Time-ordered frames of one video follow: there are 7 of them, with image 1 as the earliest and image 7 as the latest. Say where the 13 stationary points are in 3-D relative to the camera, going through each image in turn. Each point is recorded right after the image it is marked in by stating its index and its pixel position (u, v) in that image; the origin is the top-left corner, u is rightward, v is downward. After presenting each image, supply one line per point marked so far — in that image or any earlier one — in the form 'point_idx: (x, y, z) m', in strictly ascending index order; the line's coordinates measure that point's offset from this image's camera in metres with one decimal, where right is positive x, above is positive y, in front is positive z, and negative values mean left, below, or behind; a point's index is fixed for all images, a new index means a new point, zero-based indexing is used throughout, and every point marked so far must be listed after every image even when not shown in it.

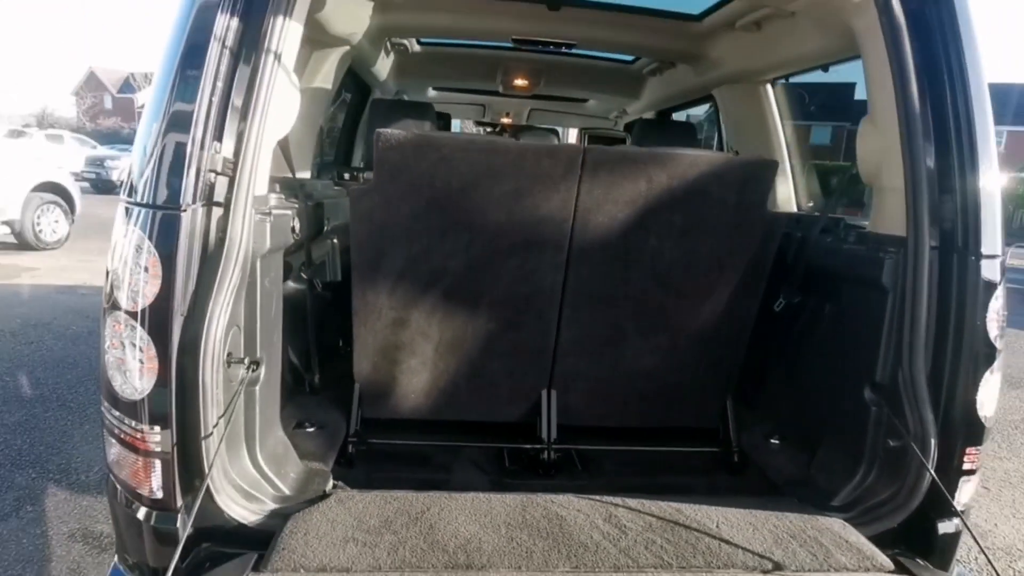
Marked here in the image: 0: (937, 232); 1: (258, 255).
0: (+0.9, +0.1, +1.5) m
1: (-0.5, +0.1, +1.5) m
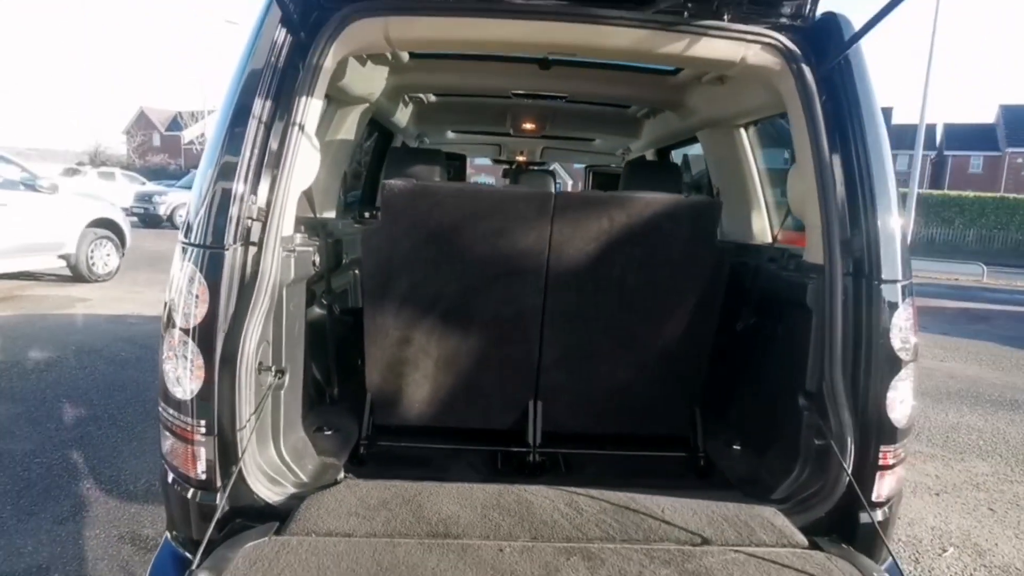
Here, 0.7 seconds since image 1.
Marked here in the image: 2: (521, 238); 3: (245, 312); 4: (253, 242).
0: (+0.8, +0.1, +1.7) m
1: (-0.6, 0.0, +1.8) m
2: (0.0, +0.1, +2.0) m
3: (-0.6, -0.1, +1.6) m
4: (-0.6, +0.1, +1.7) m
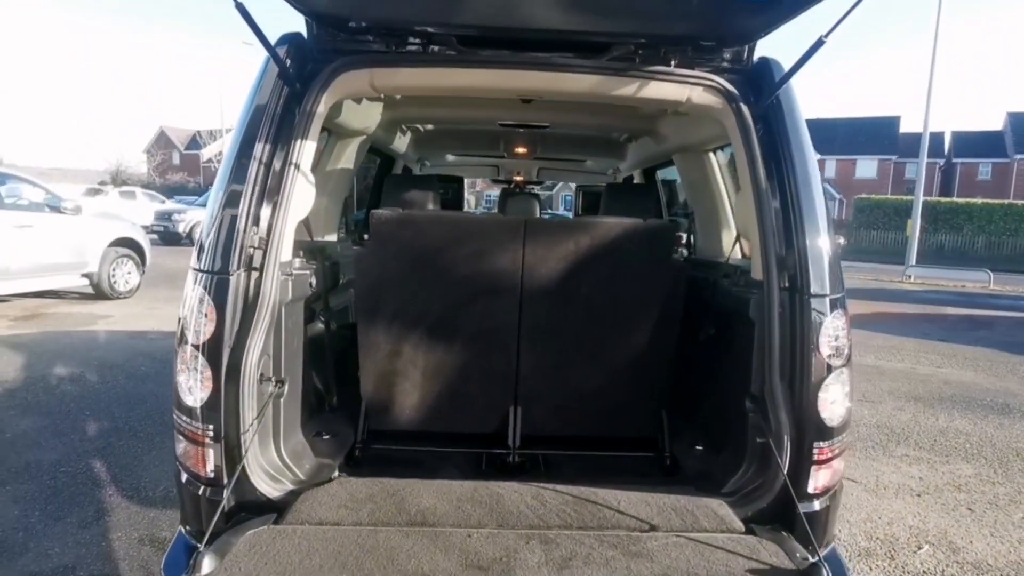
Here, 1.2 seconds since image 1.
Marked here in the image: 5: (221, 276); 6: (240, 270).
0: (+0.8, 0.0, +1.9) m
1: (-0.7, 0.0, +2.0) m
2: (-0.1, +0.1, +2.2) m
3: (-0.7, -0.1, +1.9) m
4: (-0.7, +0.1, +1.9) m
5: (-0.8, 0.0, +1.8) m
6: (-0.7, 0.0, +1.9) m
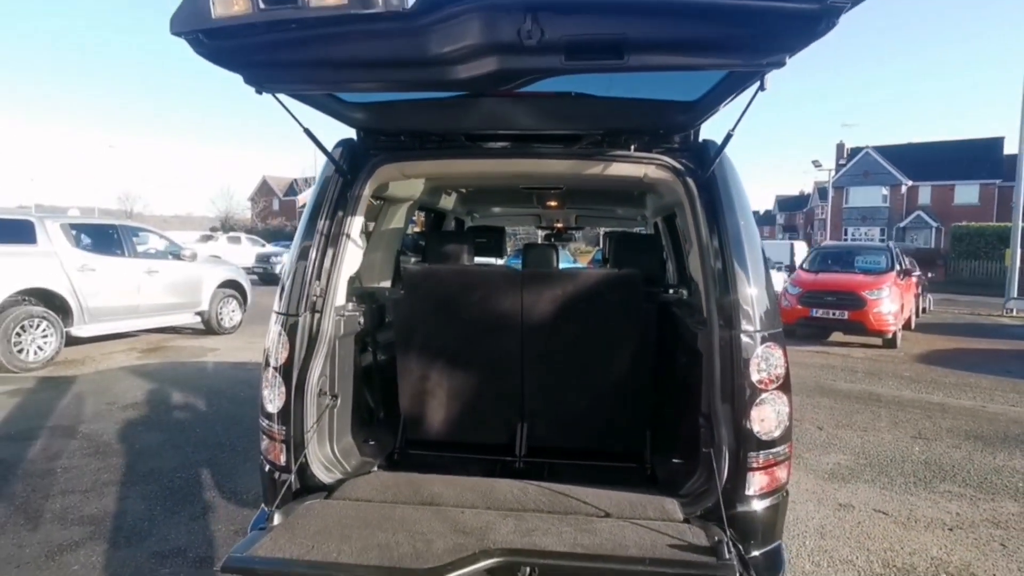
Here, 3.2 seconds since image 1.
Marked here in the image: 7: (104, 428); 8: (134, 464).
0: (+0.7, -0.1, +2.4) m
1: (-0.7, -0.2, +2.7) m
2: (0.0, -0.1, +2.8) m
3: (-0.7, -0.3, +2.5) m
4: (-0.7, -0.1, +2.6) m
5: (-0.8, -0.1, +2.5) m
6: (-0.8, -0.1, +2.5) m
7: (-3.7, -1.3, +6.3) m
8: (-2.9, -1.4, +5.4) m
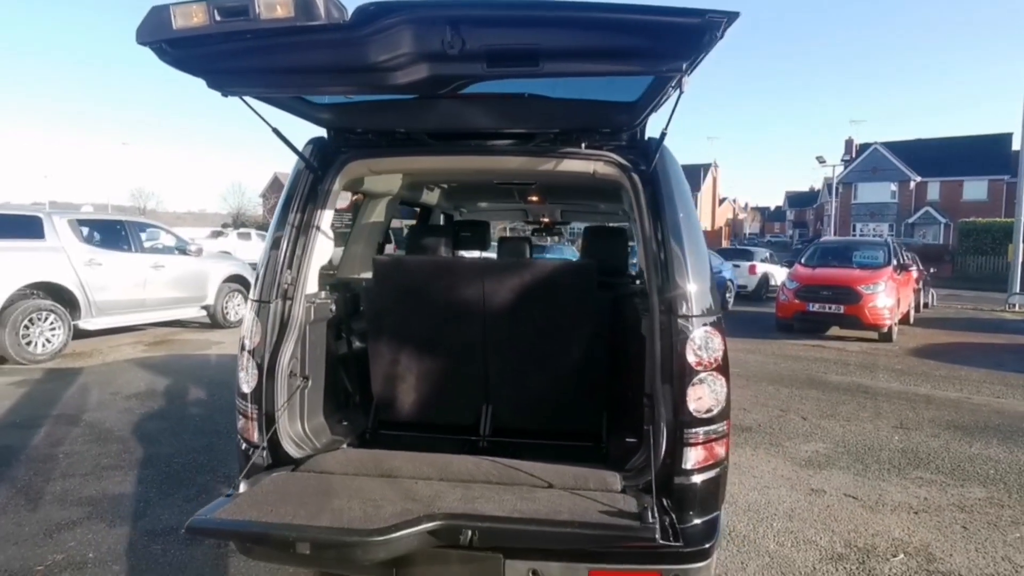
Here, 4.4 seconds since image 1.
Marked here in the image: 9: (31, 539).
0: (+0.6, 0.0, +2.6) m
1: (-0.8, -0.1, +2.9) m
2: (-0.2, 0.0, +3.0) m
3: (-0.9, -0.2, +2.7) m
4: (-0.9, 0.0, +2.8) m
5: (-1.0, -0.1, +2.7) m
6: (-0.9, 0.0, +2.7) m
7: (-3.8, -1.2, +6.6) m
8: (-3.1, -1.3, +5.7) m
9: (-2.8, -1.5, +4.1) m
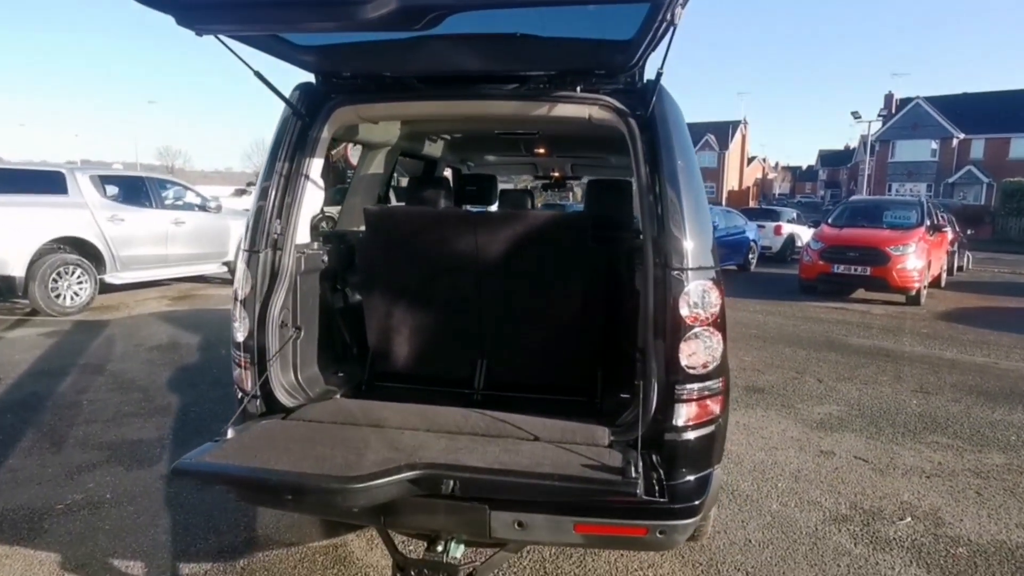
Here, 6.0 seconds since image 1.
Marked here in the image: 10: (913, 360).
0: (+0.5, +0.1, +2.5) m
1: (-0.9, +0.1, +2.8) m
2: (-0.2, +0.2, +2.9) m
3: (-0.9, 0.0, +2.7) m
4: (-0.9, +0.2, +2.7) m
5: (-1.0, +0.1, +2.7) m
6: (-1.0, +0.2, +2.7) m
7: (-3.7, -0.8, +6.7) m
8: (-3.0, -0.9, +5.8) m
9: (-2.8, -1.2, +4.2) m
10: (+4.5, -0.8, +7.8) m
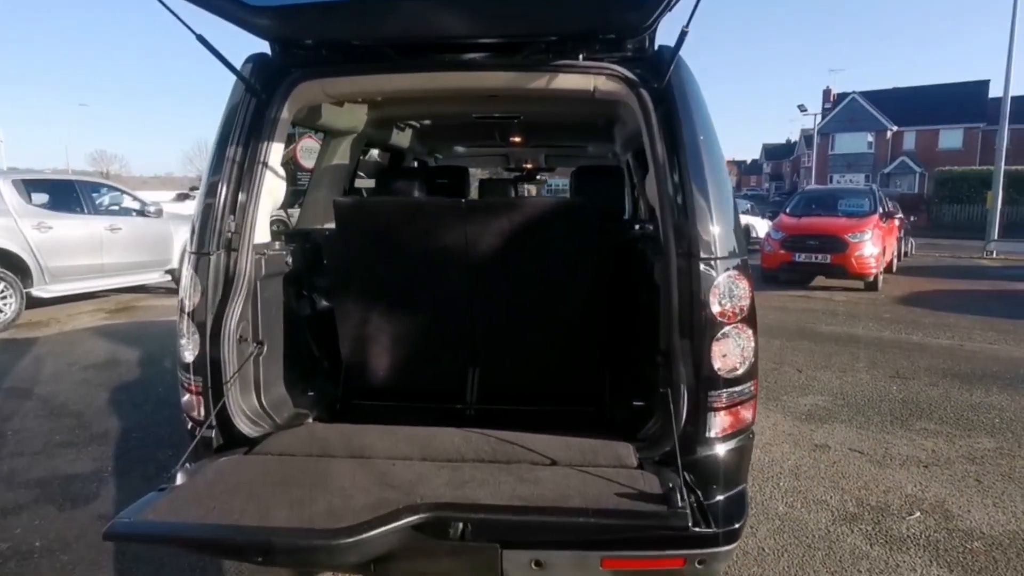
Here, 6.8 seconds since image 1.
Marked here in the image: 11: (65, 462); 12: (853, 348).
0: (+0.5, +0.1, +2.2) m
1: (-0.9, 0.0, +2.4) m
2: (-0.2, +0.2, +2.6) m
3: (-0.9, 0.0, +2.3) m
4: (-0.9, +0.1, +2.3) m
5: (-1.0, +0.1, +2.3) m
6: (-1.0, +0.1, +2.3) m
7: (-4.0, -0.9, +6.1) m
8: (-3.2, -1.0, +5.2) m
9: (-2.9, -1.3, +3.7) m
10: (+4.1, -0.6, +7.7) m
11: (-2.9, -1.1, +4.5) m
12: (+3.7, -0.7, +7.6) m
